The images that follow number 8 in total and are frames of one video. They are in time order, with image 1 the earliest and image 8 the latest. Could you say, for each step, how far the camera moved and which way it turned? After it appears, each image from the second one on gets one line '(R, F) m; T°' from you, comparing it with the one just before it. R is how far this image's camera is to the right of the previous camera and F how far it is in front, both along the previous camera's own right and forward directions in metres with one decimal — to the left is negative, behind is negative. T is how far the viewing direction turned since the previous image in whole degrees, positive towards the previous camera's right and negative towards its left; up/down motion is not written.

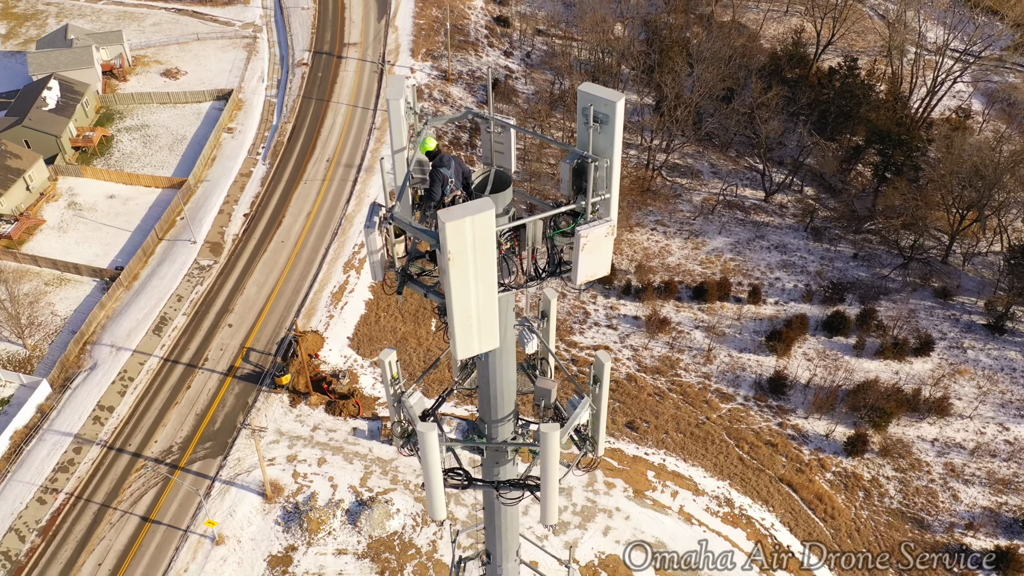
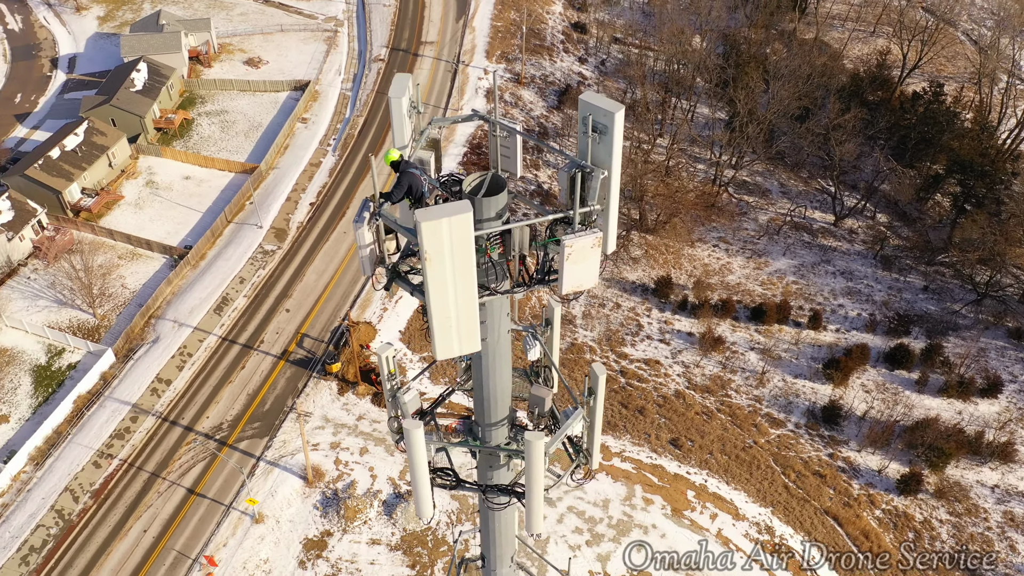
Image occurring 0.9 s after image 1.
(+0.6, 0.0) m; -5°
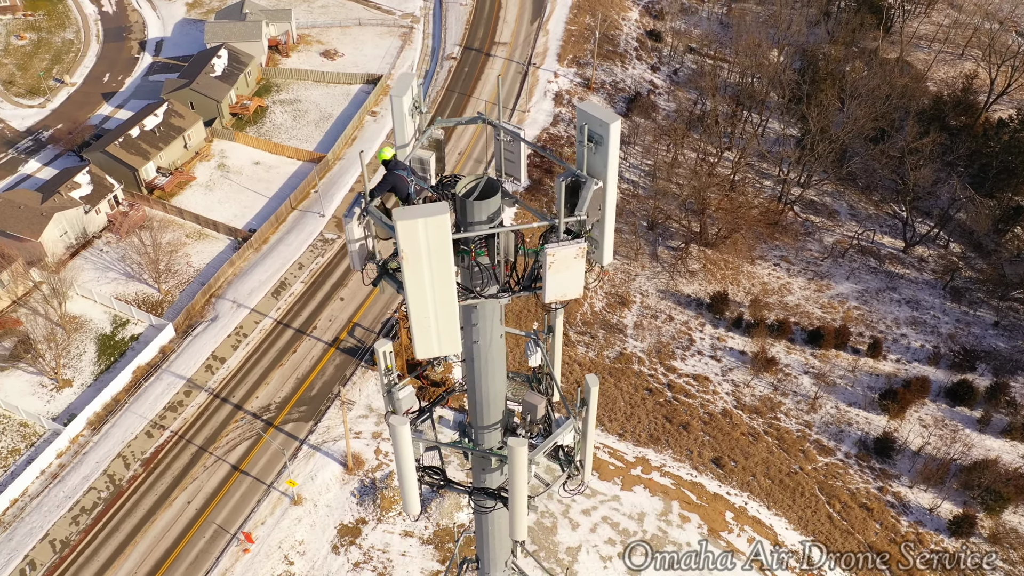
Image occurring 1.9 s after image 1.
(+0.5, 0.0) m; -4°
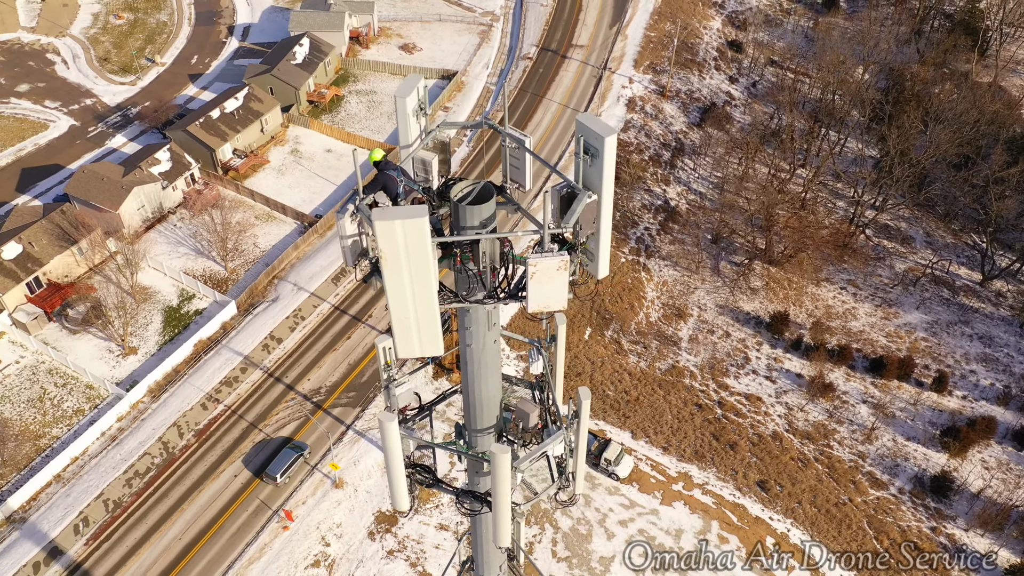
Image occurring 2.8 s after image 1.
(+0.6, 0.0) m; -5°
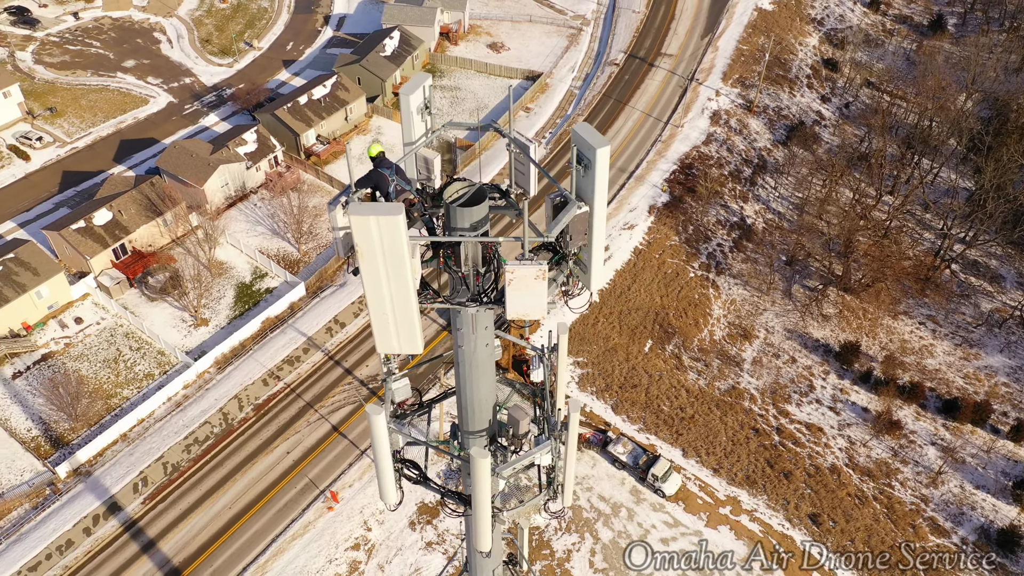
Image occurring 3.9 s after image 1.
(+0.6, +0.1) m; -5°
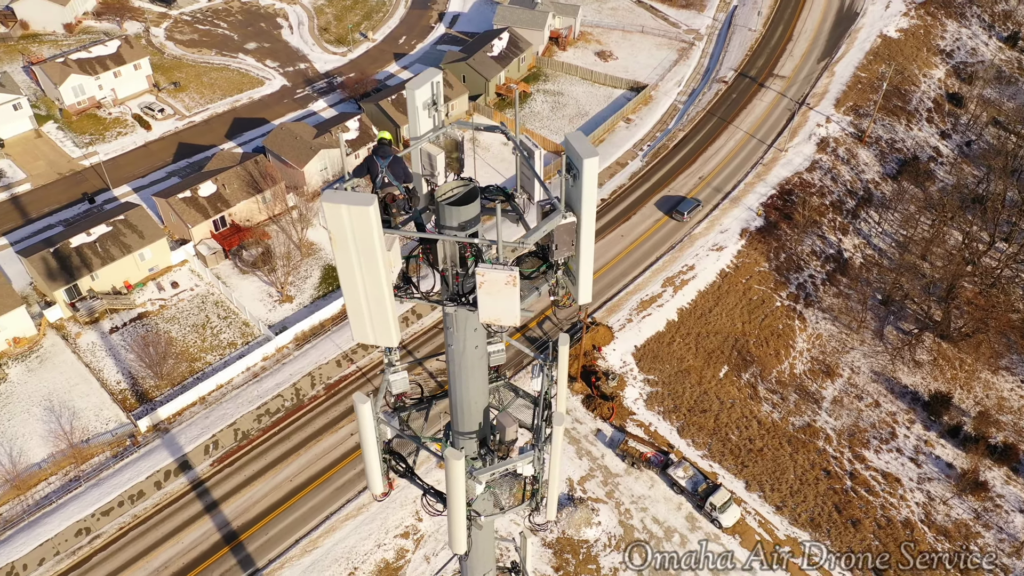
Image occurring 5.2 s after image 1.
(+0.8, +0.1) m; -7°
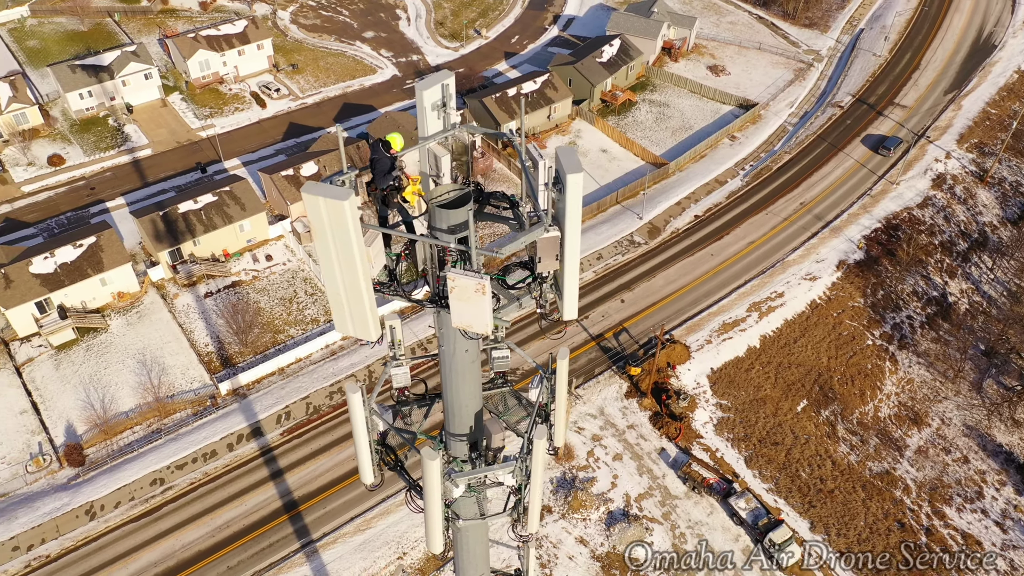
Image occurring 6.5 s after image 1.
(+0.8, +0.1) m; -7°
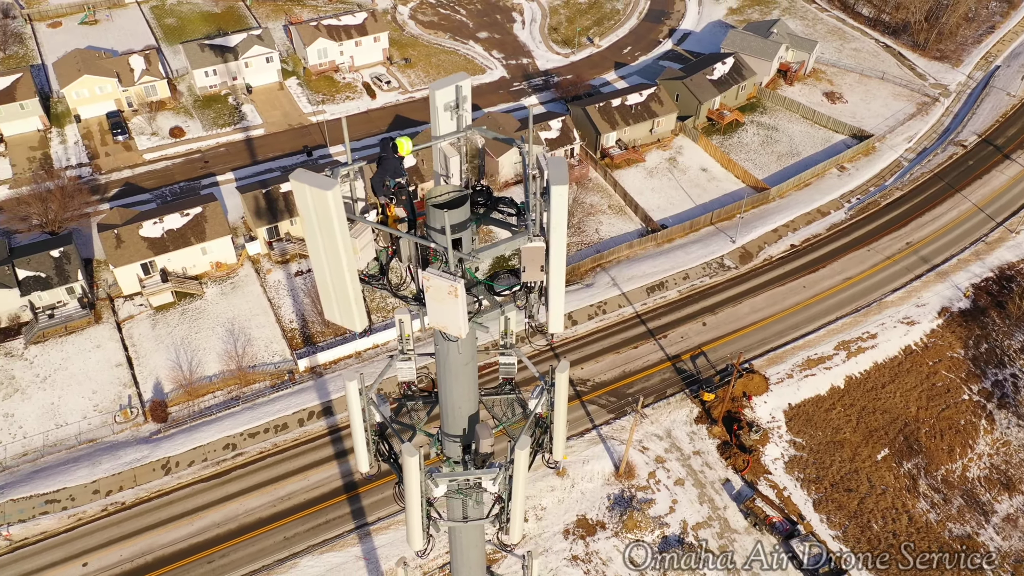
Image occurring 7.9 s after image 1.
(+0.8, +0.1) m; -7°
